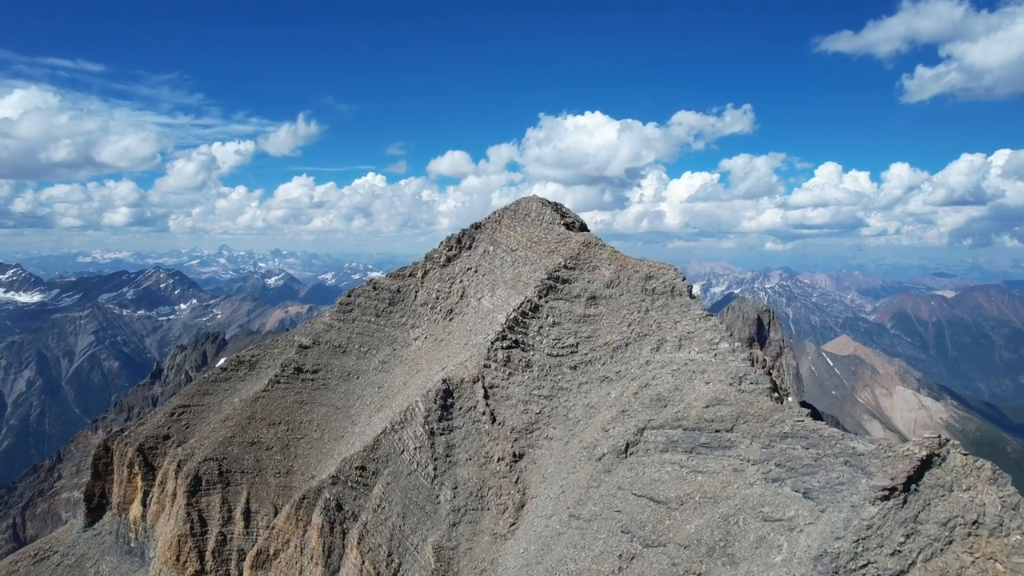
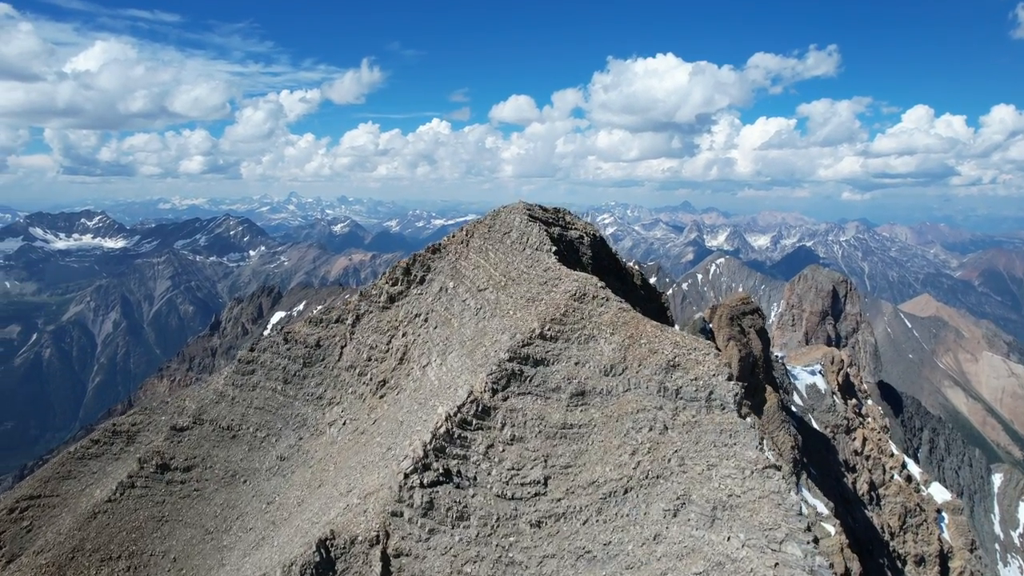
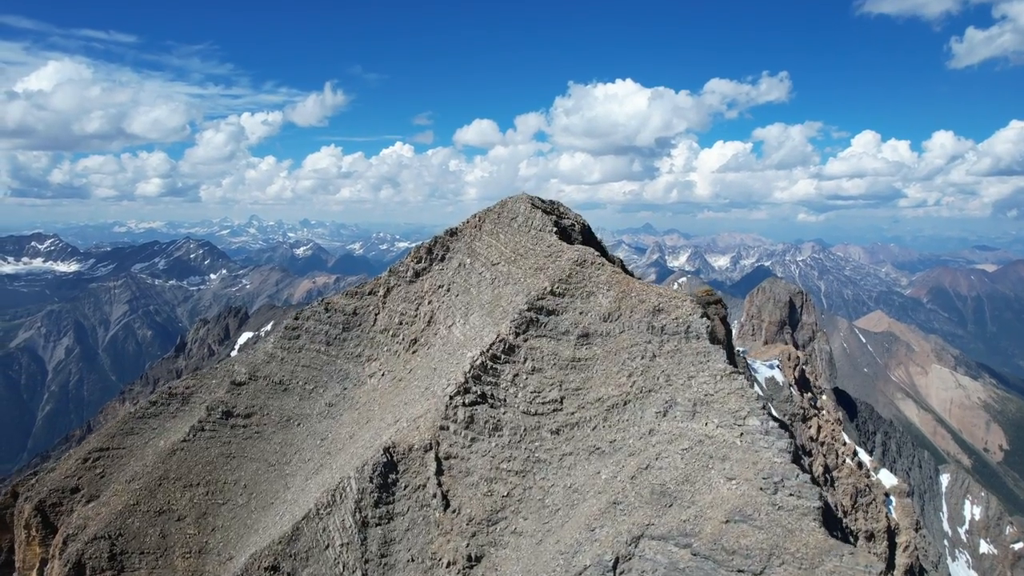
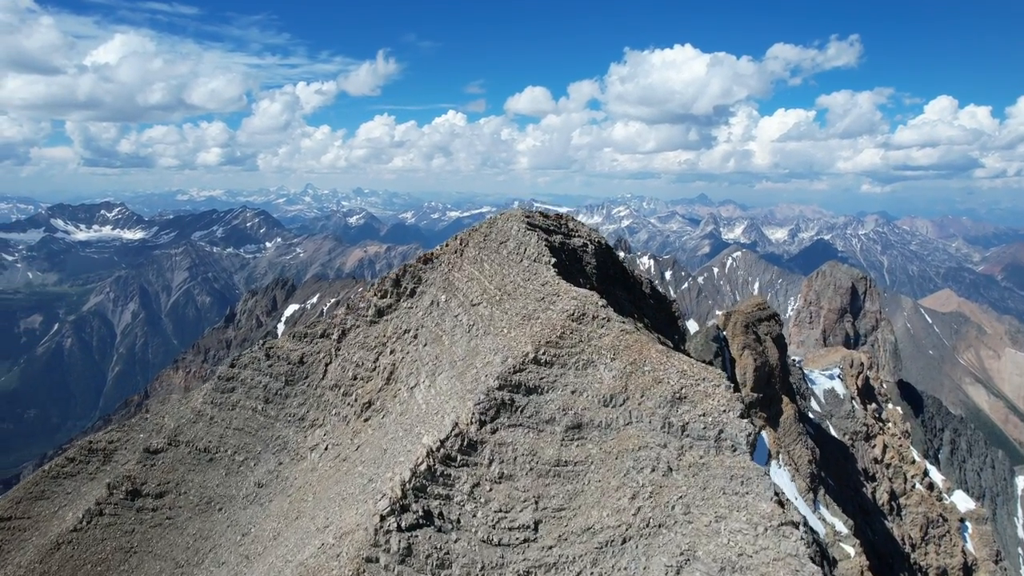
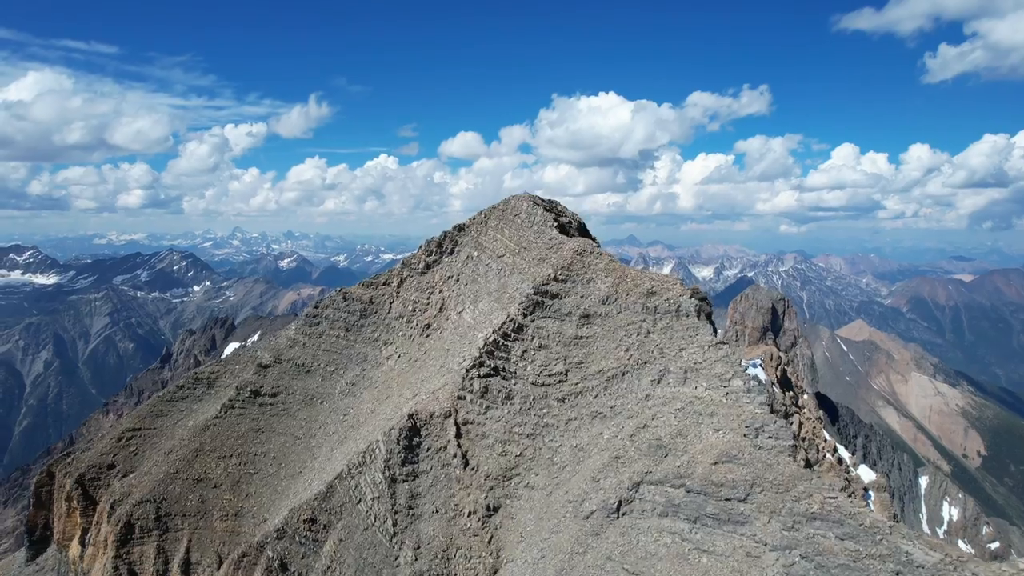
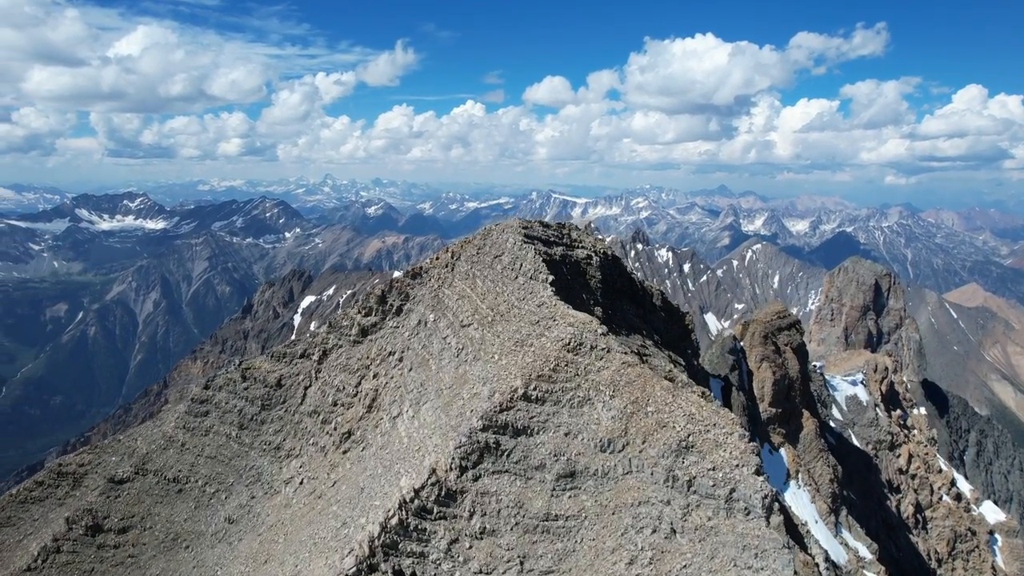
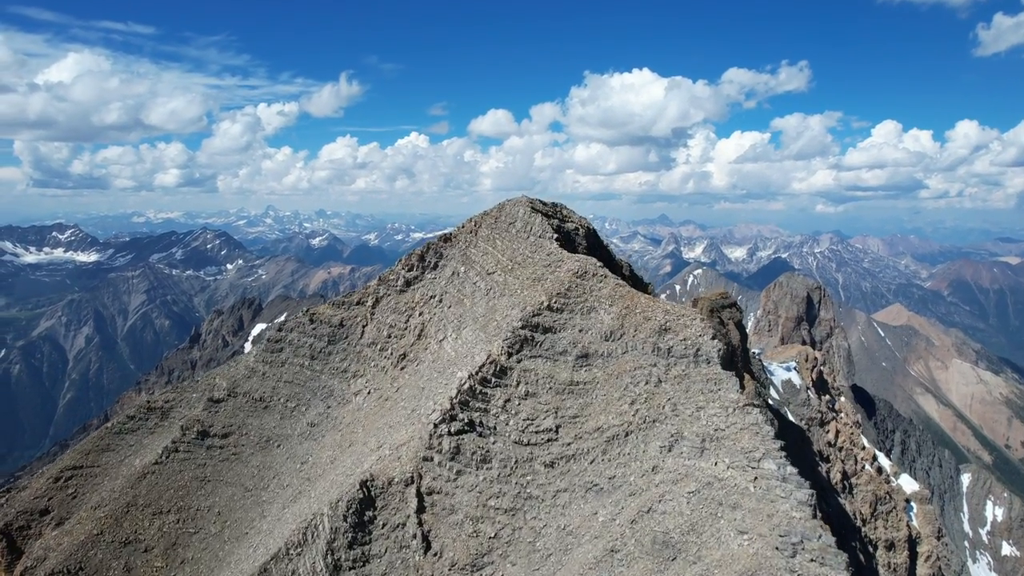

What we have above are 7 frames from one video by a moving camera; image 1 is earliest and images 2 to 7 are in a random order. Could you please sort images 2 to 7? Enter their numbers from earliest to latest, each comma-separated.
5, 3, 7, 2, 4, 6
